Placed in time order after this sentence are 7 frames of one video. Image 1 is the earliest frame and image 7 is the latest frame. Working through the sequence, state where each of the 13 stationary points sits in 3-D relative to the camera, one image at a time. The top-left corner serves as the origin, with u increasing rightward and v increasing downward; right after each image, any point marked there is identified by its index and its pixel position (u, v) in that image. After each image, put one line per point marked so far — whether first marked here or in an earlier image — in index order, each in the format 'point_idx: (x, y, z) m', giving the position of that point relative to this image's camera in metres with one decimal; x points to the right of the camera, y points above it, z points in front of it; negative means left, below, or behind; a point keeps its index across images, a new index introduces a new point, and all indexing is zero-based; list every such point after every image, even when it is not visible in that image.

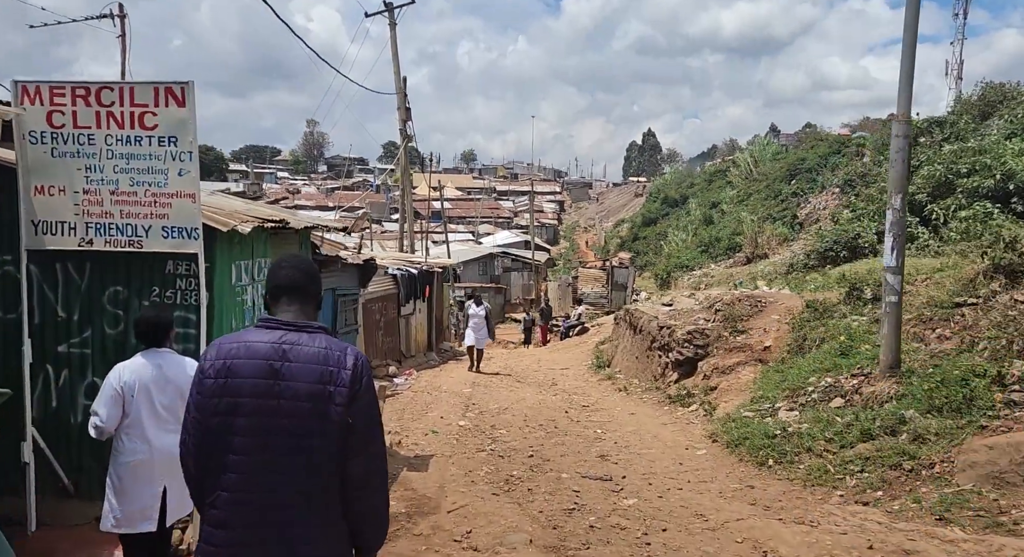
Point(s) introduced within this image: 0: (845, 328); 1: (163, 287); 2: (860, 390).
0: (+3.8, -0.6, +10.1) m
1: (-2.5, -0.1, +6.0) m
2: (+3.3, -1.1, +8.1) m
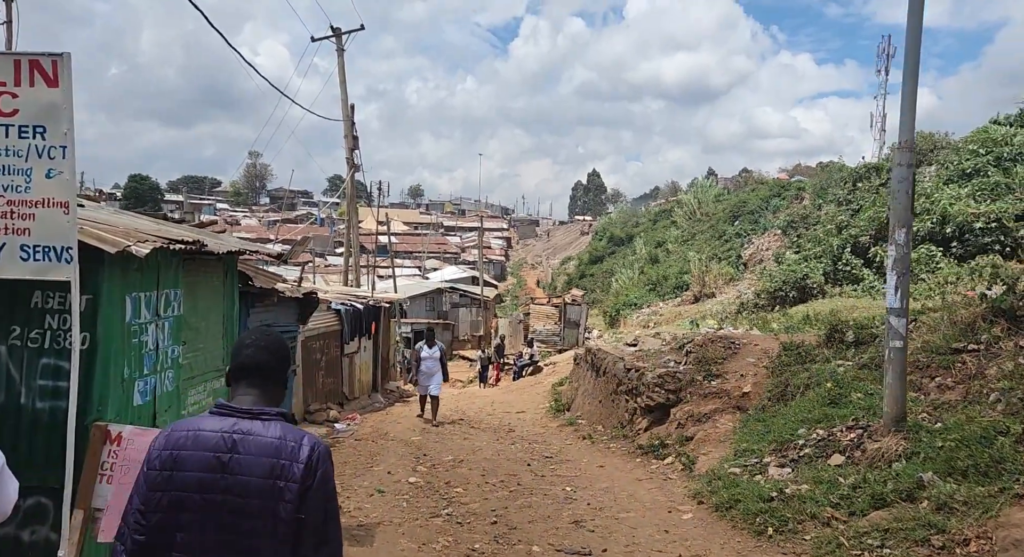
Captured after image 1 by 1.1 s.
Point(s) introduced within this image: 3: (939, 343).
0: (+3.4, -1.0, +9.2) m
1: (-2.6, -0.3, +4.8) m
2: (+2.9, -1.4, +7.3) m
3: (+4.2, -0.6, +8.4) m
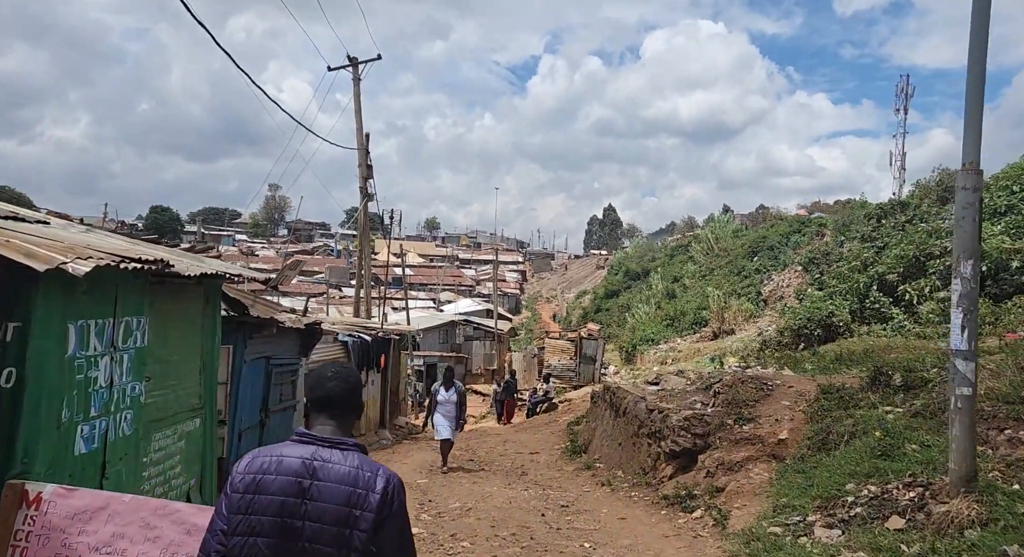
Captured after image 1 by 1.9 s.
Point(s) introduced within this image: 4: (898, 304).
0: (+3.5, -1.4, +8.4) m
1: (-2.6, -0.4, +4.0) m
2: (+3.0, -1.7, +6.4) m
3: (+4.3, -1.0, +7.6) m
4: (+8.8, -0.6, +19.8) m
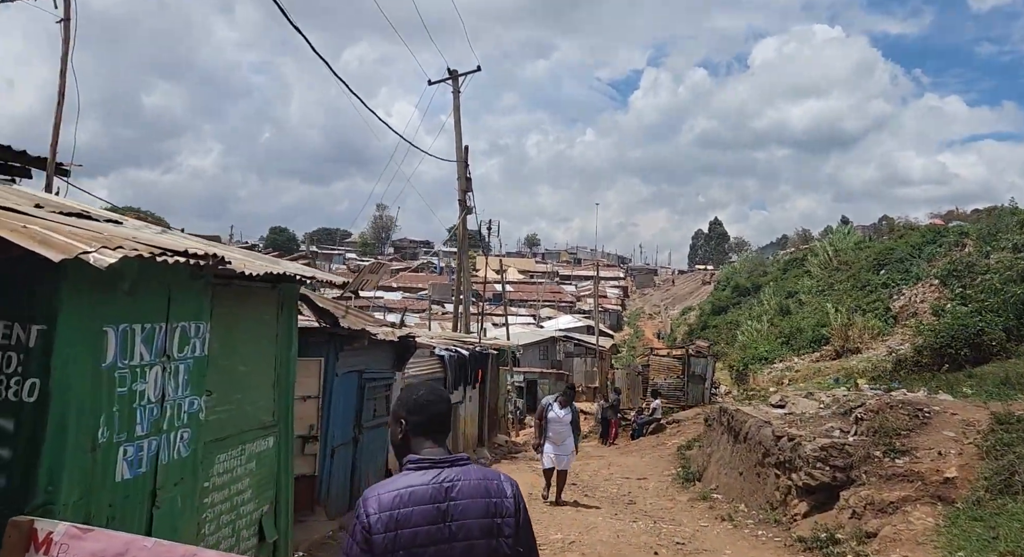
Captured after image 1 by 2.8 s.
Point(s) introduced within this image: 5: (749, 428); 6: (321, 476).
0: (+4.4, -1.4, +6.8) m
1: (-2.1, -0.3, +3.2) m
2: (+3.7, -1.7, +4.9) m
3: (+5.1, -1.0, +5.9) m
4: (+11.0, -0.9, +17.5) m
5: (+3.2, -2.0, +11.6) m
6: (-2.3, -2.4, +10.6) m
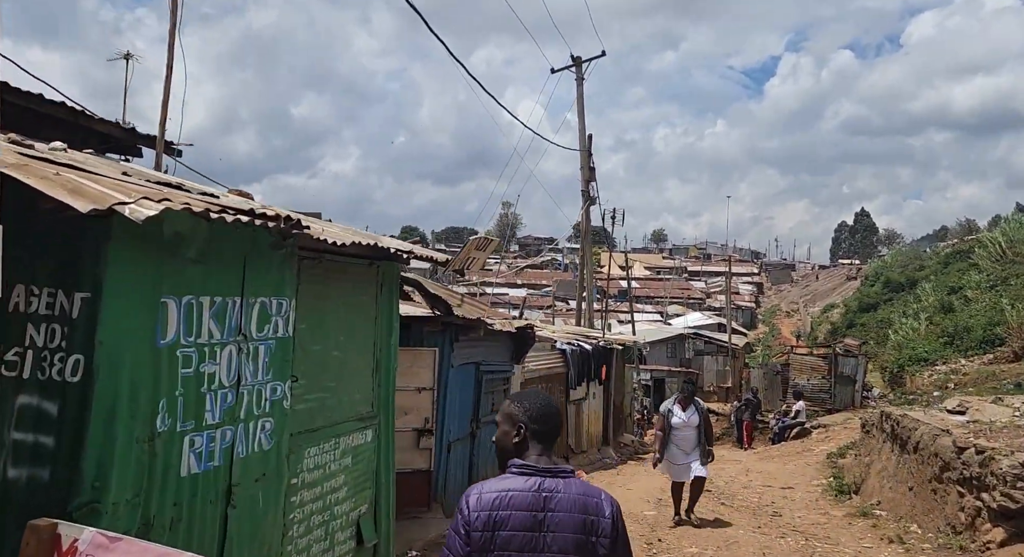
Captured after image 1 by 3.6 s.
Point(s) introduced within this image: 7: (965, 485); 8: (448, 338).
0: (+5.3, -1.2, +5.0) m
1: (-1.7, -0.1, +2.4) m
2: (+4.3, -1.5, +3.2) m
3: (+5.8, -0.8, +4.1) m
4: (+13.3, -0.7, +14.7) m
5: (+4.7, -1.8, +10.0) m
6: (-0.9, -2.2, +9.8) m
7: (+4.4, -2.0, +8.4) m
8: (-0.8, -0.7, +9.8) m
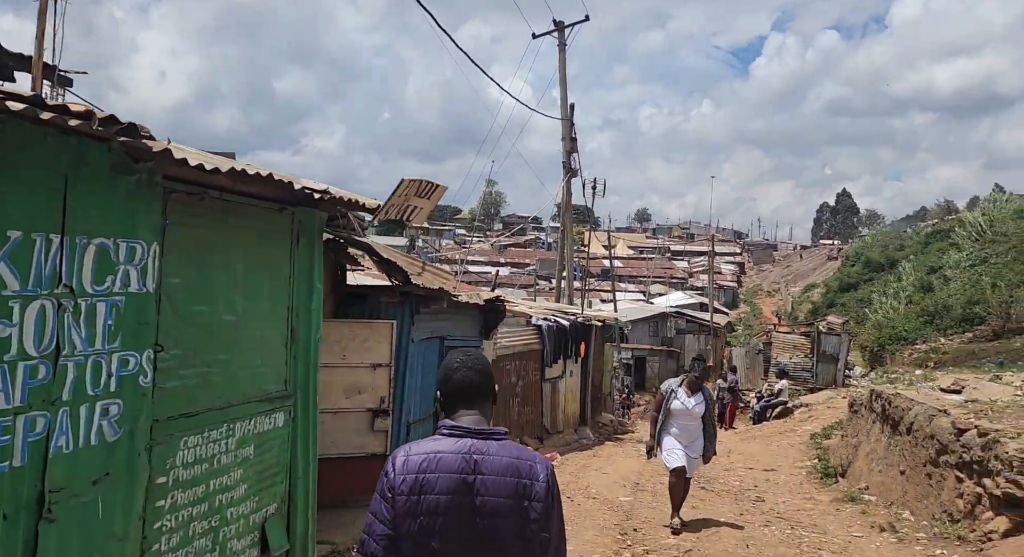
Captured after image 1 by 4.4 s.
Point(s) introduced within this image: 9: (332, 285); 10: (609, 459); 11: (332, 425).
0: (+5.0, -1.0, +4.4) m
1: (-1.9, 0.0, +1.6) m
2: (+4.0, -1.3, +2.6) m
3: (+5.6, -0.6, +3.4) m
4: (+12.9, -0.3, +14.2) m
5: (+4.3, -1.5, +9.3) m
6: (-1.3, -1.9, +9.0) m
7: (+4.1, -1.7, +7.8) m
8: (-1.1, -0.3, +9.1) m
9: (-1.8, 0.0, +8.3) m
10: (+1.5, -2.8, +13.4) m
11: (-1.7, -1.4, +8.1) m
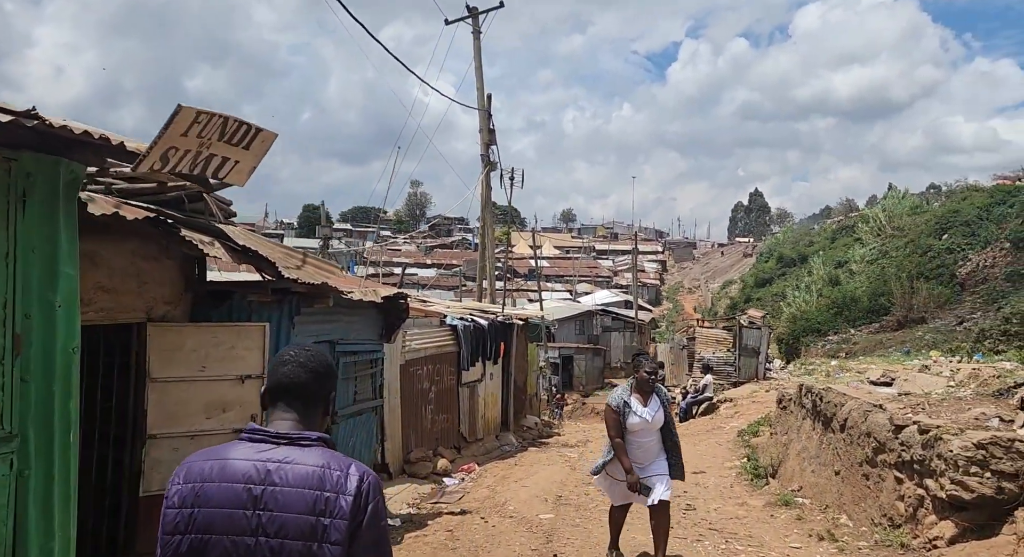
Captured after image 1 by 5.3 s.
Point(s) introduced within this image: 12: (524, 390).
0: (+4.4, -0.9, +3.9) m
1: (-2.3, 0.0, +0.6) m
2: (+3.6, -1.2, +2.0) m
3: (+5.1, -0.5, +3.0) m
4: (+11.5, 0.0, +14.3) m
5: (+3.4, -1.4, +8.7) m
6: (-2.1, -1.9, +8.0) m
7: (+3.3, -1.6, +7.2) m
8: (-2.1, -0.3, +8.0) m
9: (-2.7, -0.1, +7.2) m
10: (+0.3, -2.7, +12.5) m
11: (-2.6, -1.4, +7.0) m
12: (+0.2, -2.5, +19.3) m
